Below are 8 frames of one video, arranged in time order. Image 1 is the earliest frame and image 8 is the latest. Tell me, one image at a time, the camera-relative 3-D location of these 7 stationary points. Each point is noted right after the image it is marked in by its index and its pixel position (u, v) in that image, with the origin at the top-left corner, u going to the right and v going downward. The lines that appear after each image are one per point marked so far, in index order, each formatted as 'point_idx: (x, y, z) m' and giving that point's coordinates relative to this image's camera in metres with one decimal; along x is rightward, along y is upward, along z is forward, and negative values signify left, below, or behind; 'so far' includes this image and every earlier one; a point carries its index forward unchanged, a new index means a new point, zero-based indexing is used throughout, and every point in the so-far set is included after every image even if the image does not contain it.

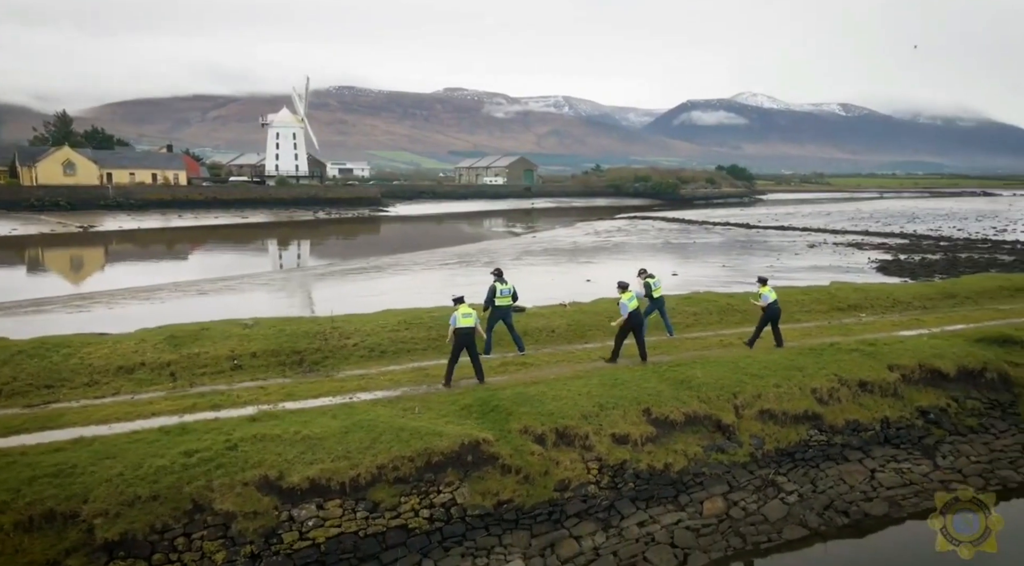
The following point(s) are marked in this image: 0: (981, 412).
0: (+14.3, -3.9, +20.1) m
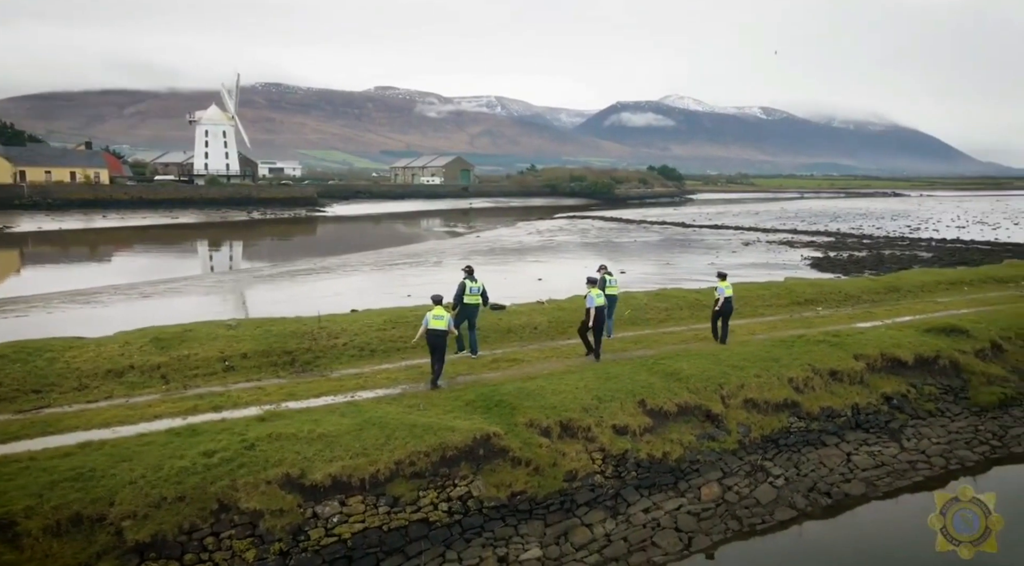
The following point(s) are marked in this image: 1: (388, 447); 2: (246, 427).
0: (+13.8, -3.7, +21.5) m
1: (-2.1, -2.8, +11.4) m
2: (-4.6, -2.5, +11.5) m
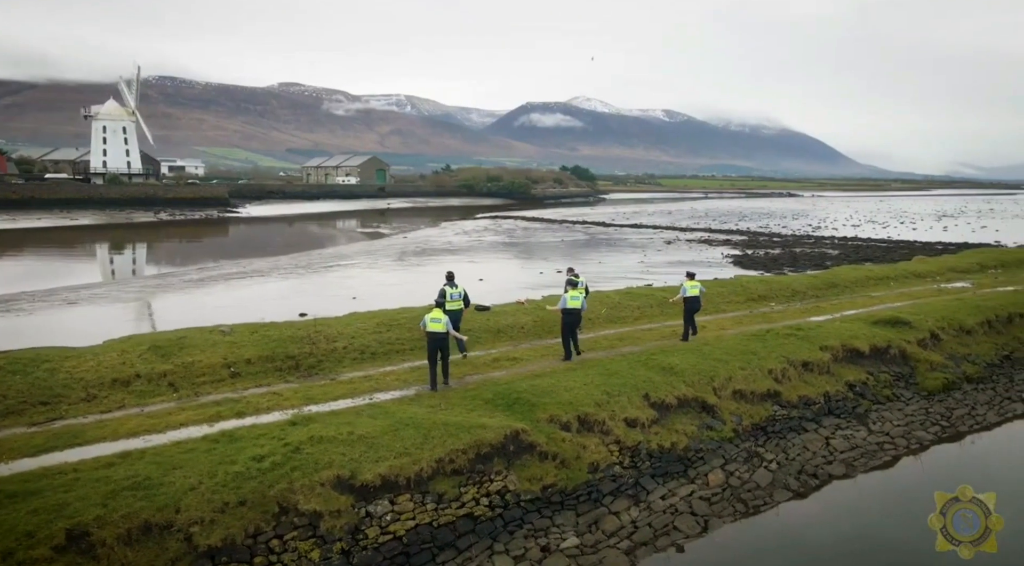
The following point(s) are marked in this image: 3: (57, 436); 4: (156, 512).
0: (+13.3, -3.5, +23.3) m
1: (-1.5, -2.8, +11.6) m
2: (-4.0, -2.6, +11.5) m
3: (-7.6, -2.6, +11.1) m
4: (-4.7, -3.0, +8.8) m
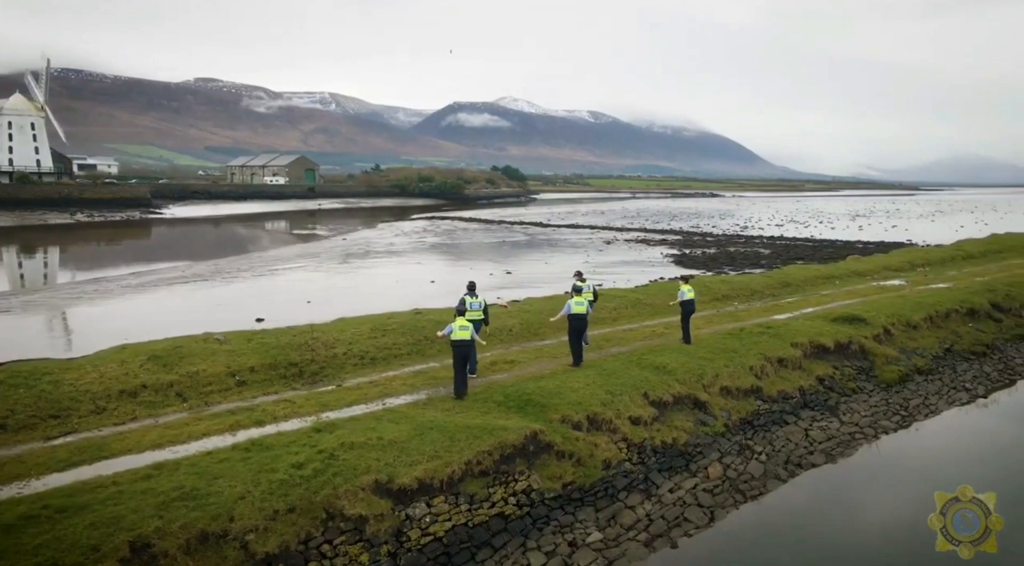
0: (+12.8, -3.5, +24.7) m
1: (-1.0, -3.0, +11.9) m
2: (-3.5, -2.7, +11.6) m
3: (-7.1, -2.7, +10.9) m
4: (-4.0, -3.2, +8.8) m
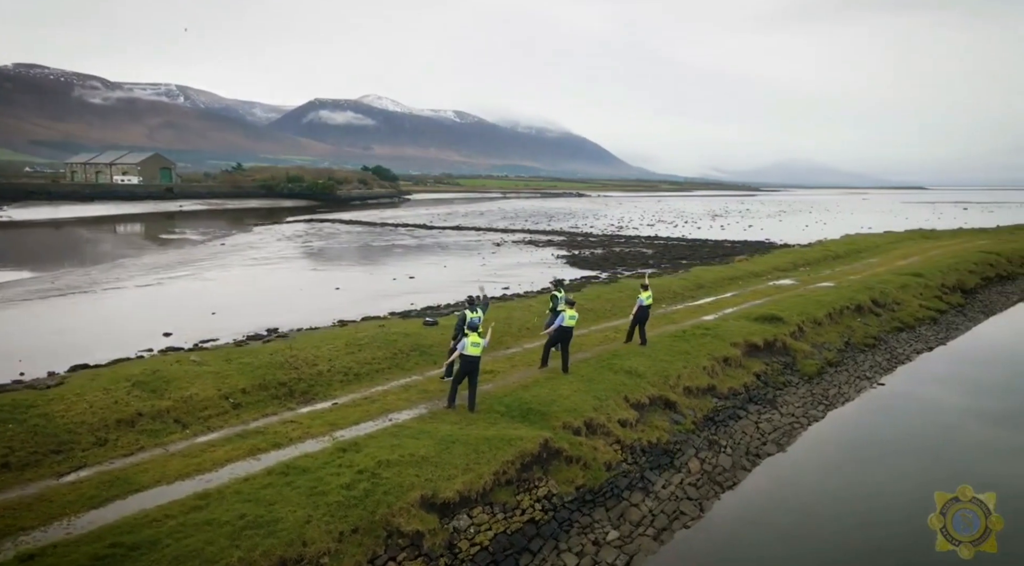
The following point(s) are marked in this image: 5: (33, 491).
0: (+11.1, -3.6, +27.2) m
1: (-0.5, -3.3, +12.3) m
2: (-3.0, -3.1, +11.6) m
3: (-6.4, -3.2, +10.4) m
4: (-3.0, -3.5, +8.8) m
5: (-7.2, -3.2, +10.0) m
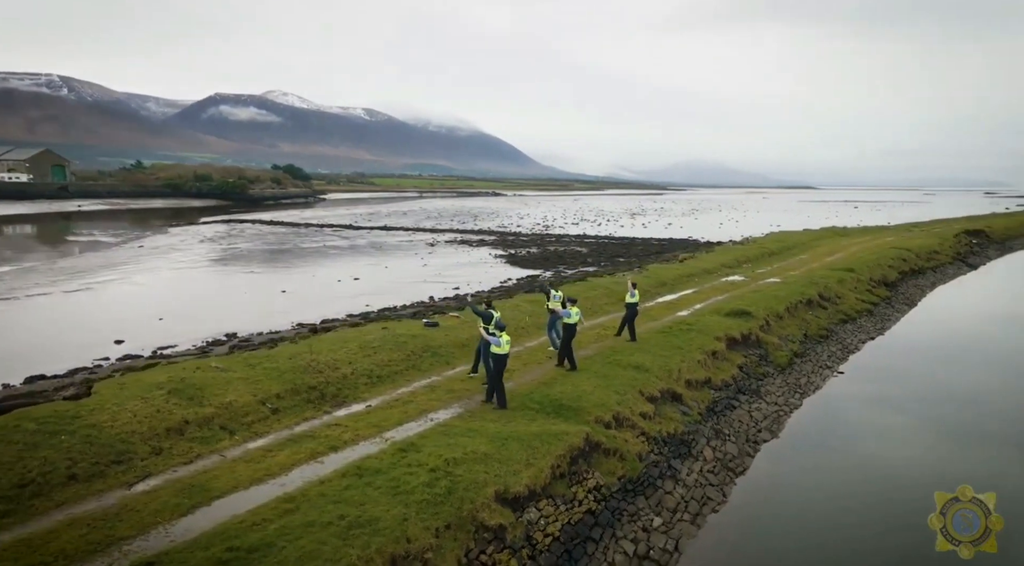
0: (+10.7, -3.5, +28.6) m
1: (+0.5, -3.3, +12.8) m
2: (-1.9, -3.1, +11.9) m
3: (-5.1, -3.3, +10.3) m
4: (-1.6, -3.6, +9.0) m
5: (-6.0, -3.3, +9.9) m
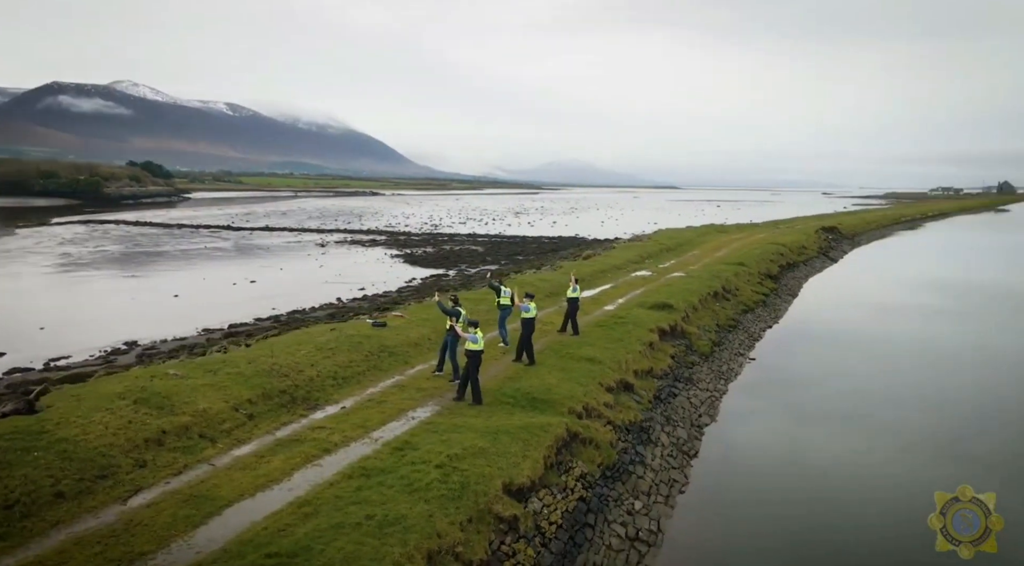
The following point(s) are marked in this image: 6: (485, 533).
0: (+8.0, -3.2, +30.4) m
1: (+0.3, -3.2, +13.1) m
2: (-1.9, -3.1, +11.9) m
3: (-4.8, -3.3, +9.9) m
4: (-1.2, -3.5, +9.1) m
5: (-5.6, -3.3, +9.3) m
6: (-0.4, -3.8, +10.1) m
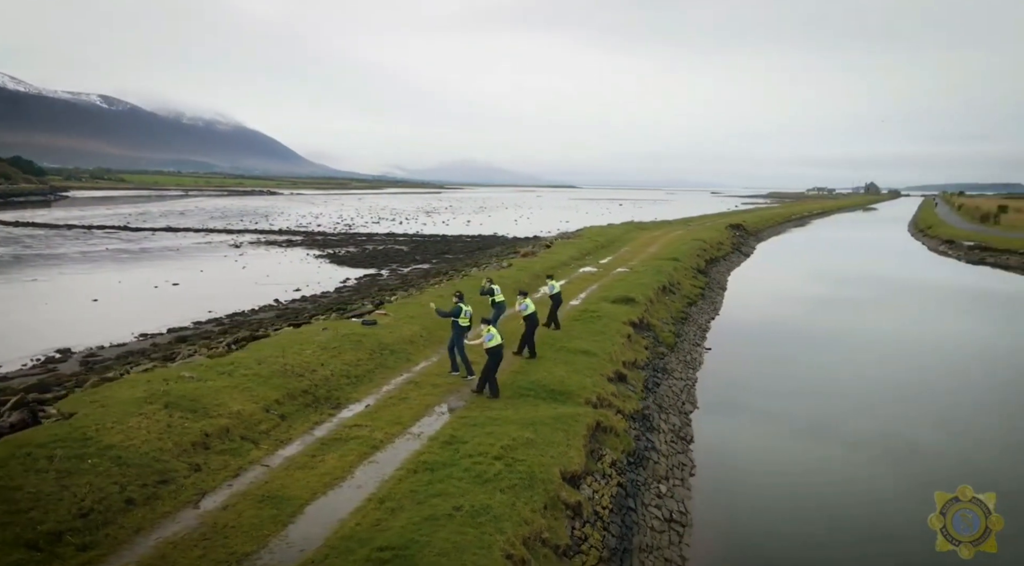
0: (+6.9, -2.9, +31.5) m
1: (+1.1, -3.1, +13.5) m
2: (-0.9, -3.0, +12.1) m
3: (-3.7, -3.3, +9.7) m
4: (+0.1, -3.5, +9.4) m
5: (-4.4, -3.3, +9.1) m
6: (+0.7, -3.7, +10.4) m
